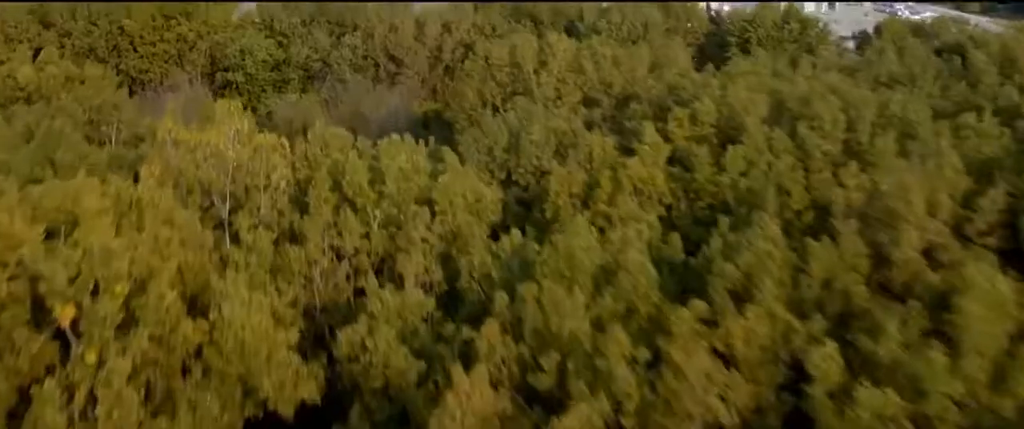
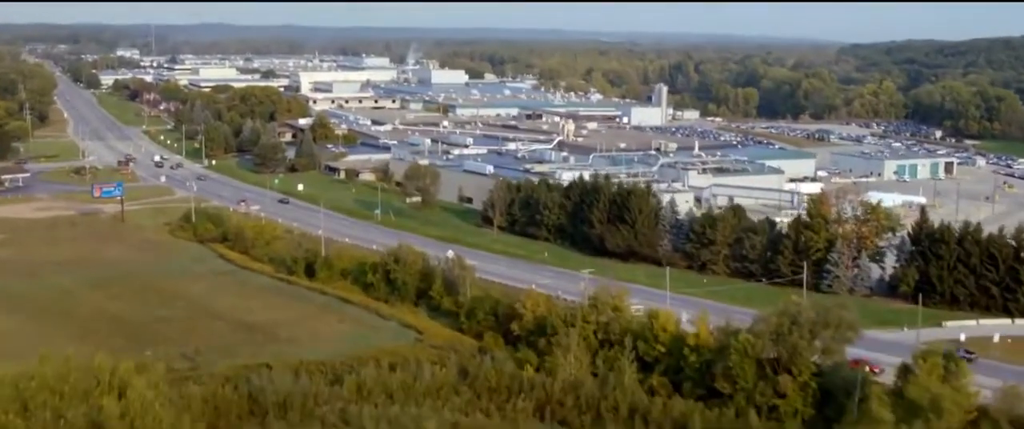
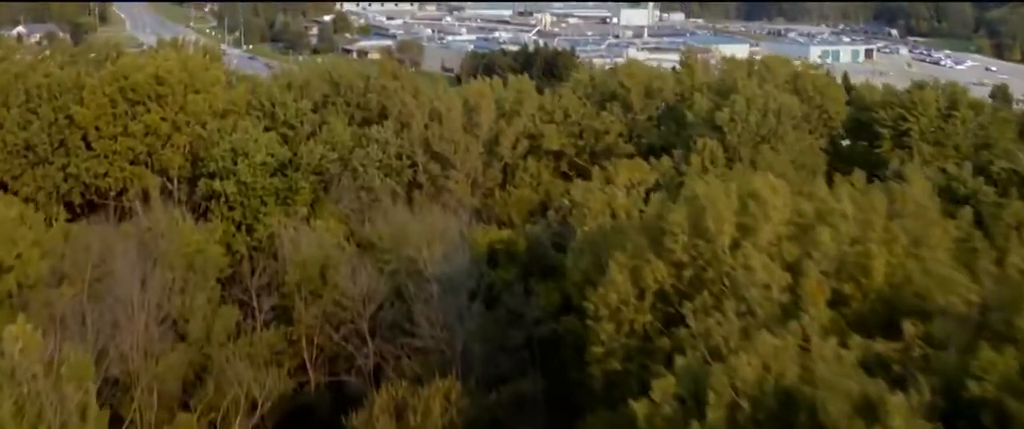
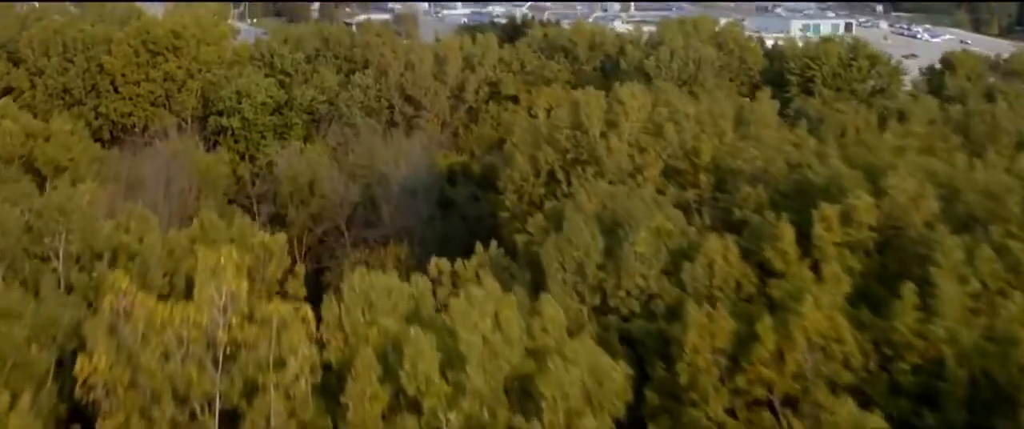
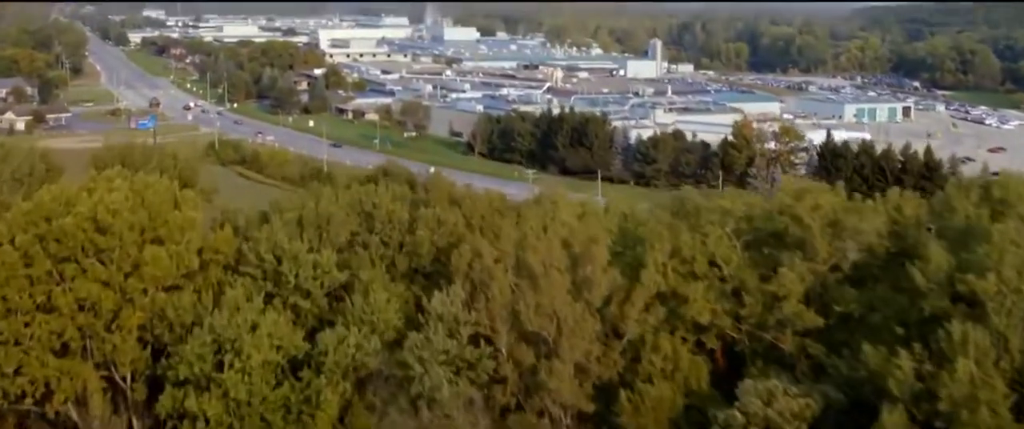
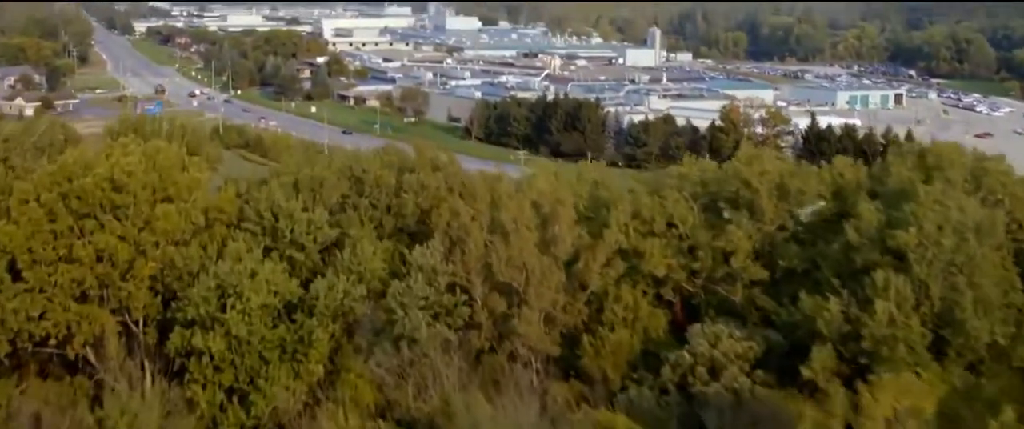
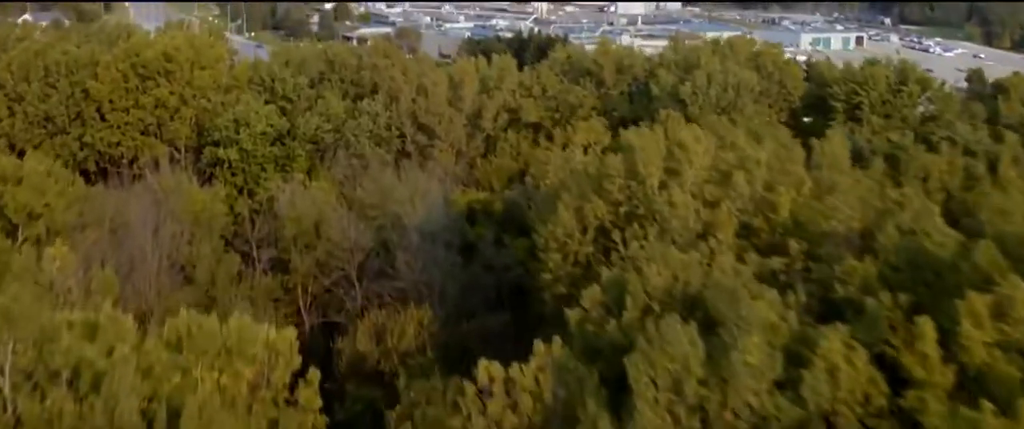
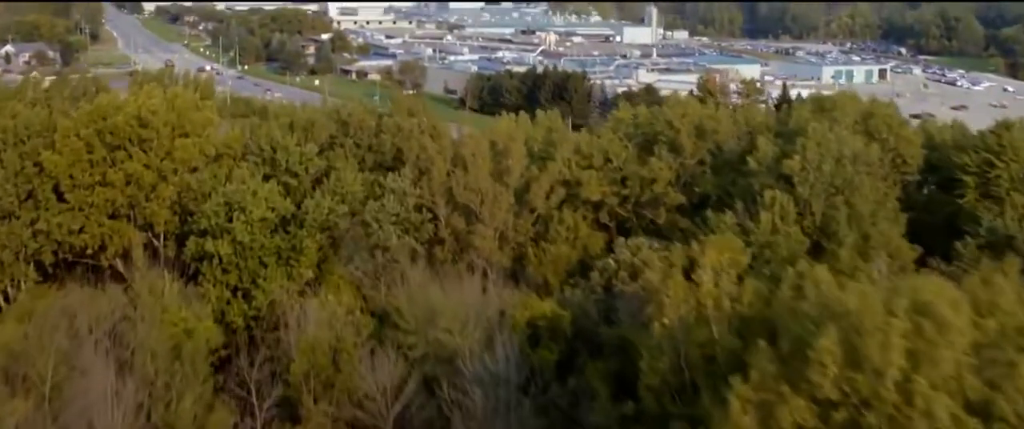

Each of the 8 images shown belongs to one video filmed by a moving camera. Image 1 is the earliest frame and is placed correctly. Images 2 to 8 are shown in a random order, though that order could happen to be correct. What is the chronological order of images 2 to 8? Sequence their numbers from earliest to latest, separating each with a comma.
4, 7, 3, 8, 6, 5, 2
